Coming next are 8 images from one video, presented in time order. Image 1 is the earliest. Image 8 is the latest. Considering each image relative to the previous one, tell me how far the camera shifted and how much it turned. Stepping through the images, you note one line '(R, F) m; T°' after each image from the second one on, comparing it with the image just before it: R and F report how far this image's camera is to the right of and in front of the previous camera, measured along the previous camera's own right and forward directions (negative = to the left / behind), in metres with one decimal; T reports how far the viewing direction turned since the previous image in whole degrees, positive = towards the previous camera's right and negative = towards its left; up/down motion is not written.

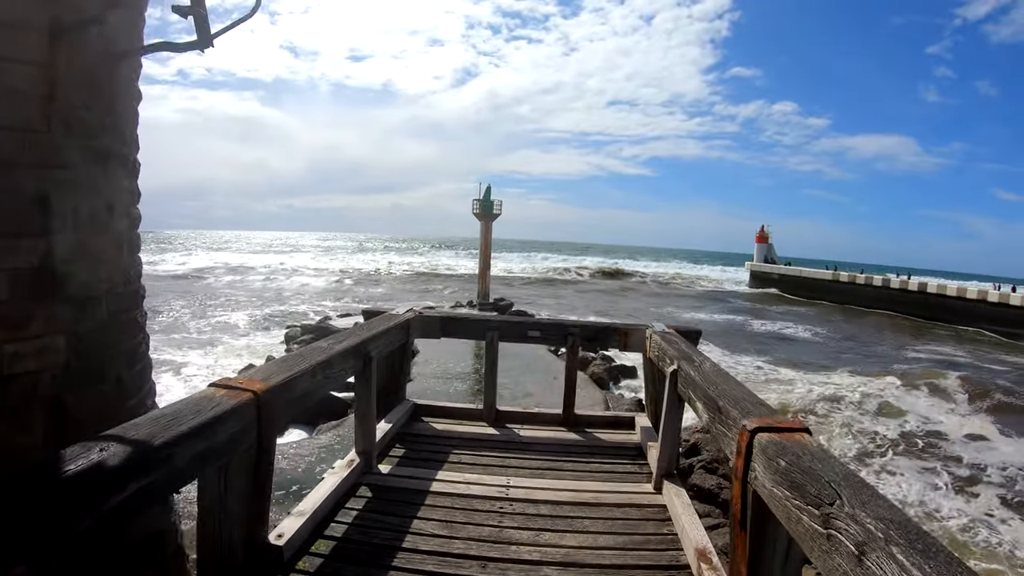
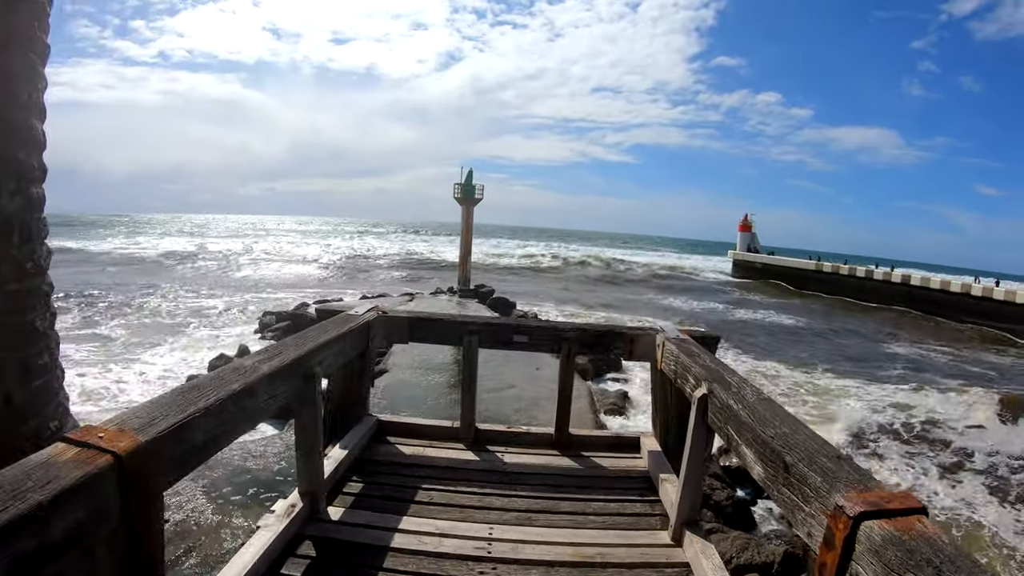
(0.0, +0.5) m; +2°
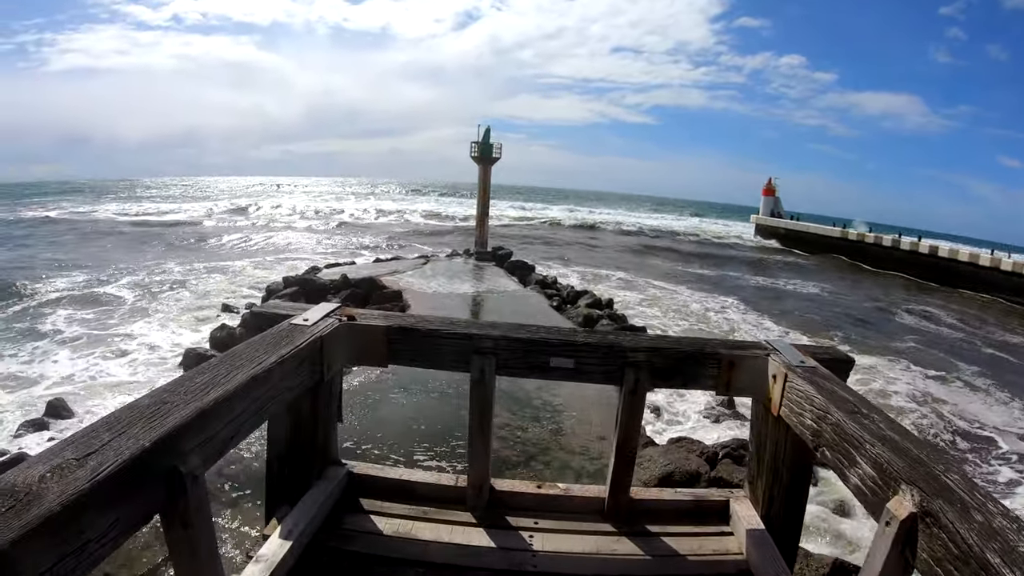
(-0.1, +0.9) m; -2°
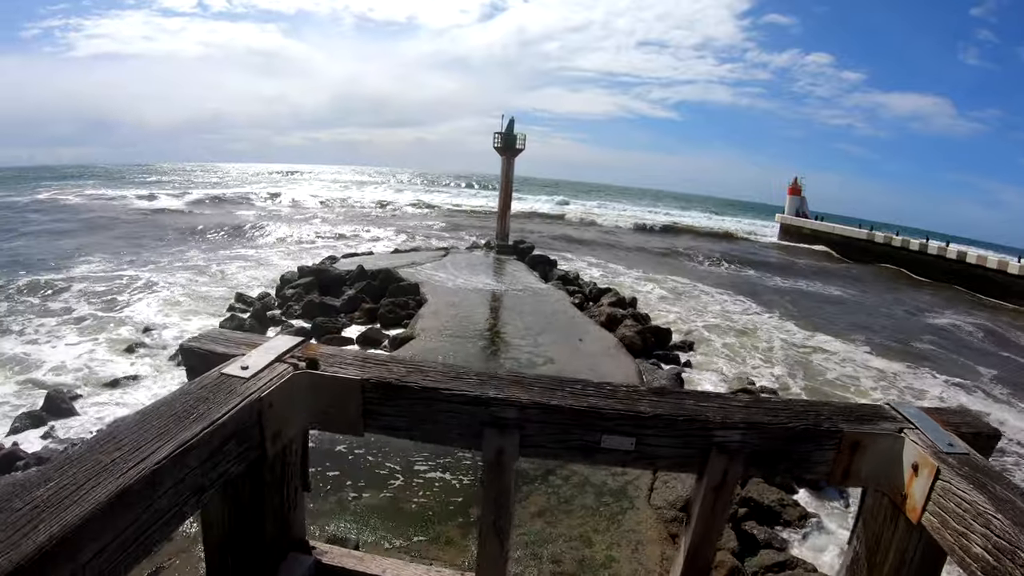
(0.0, +0.5) m; -2°
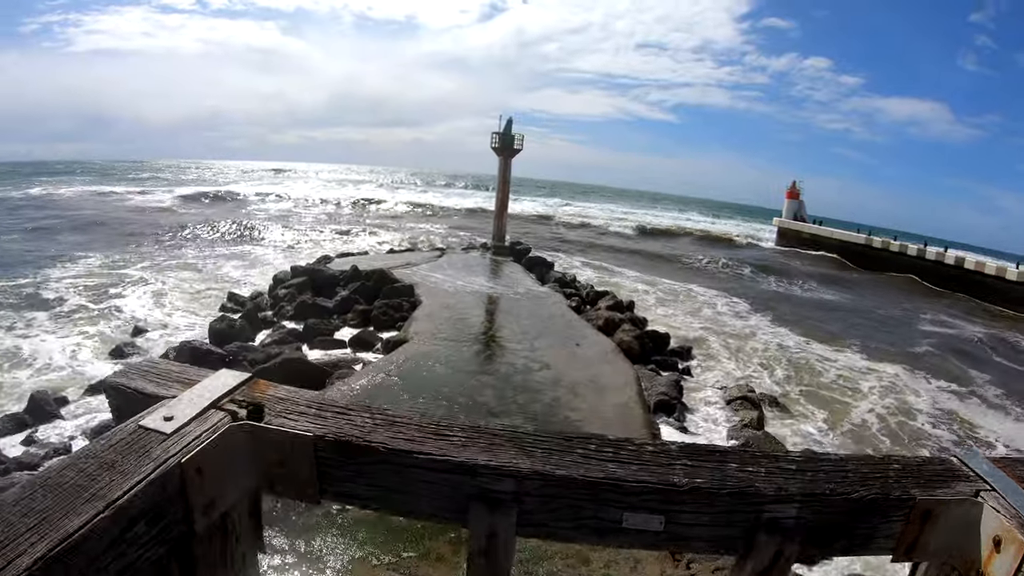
(0.0, +0.2) m; 0°
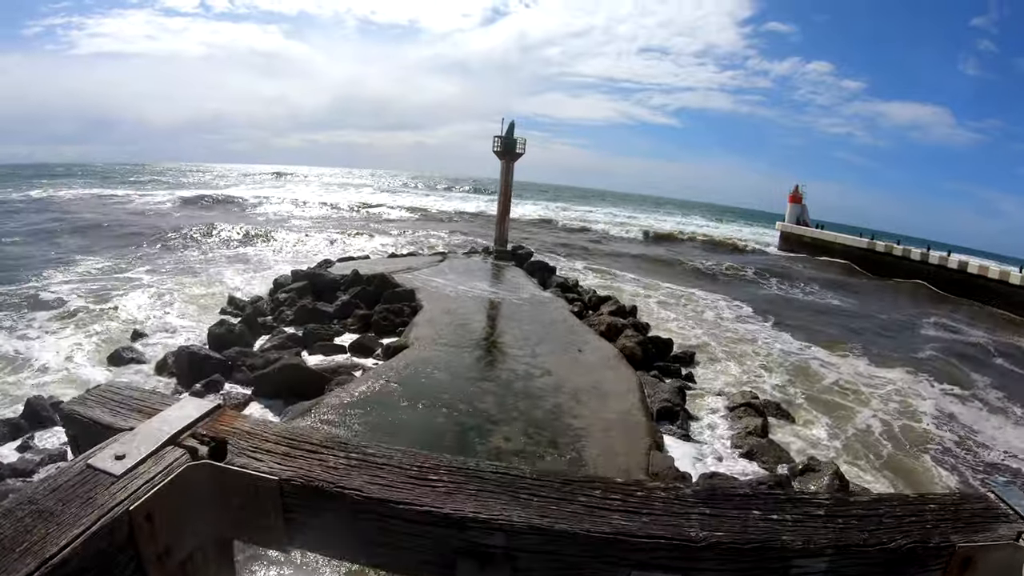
(0.0, +0.1) m; 0°
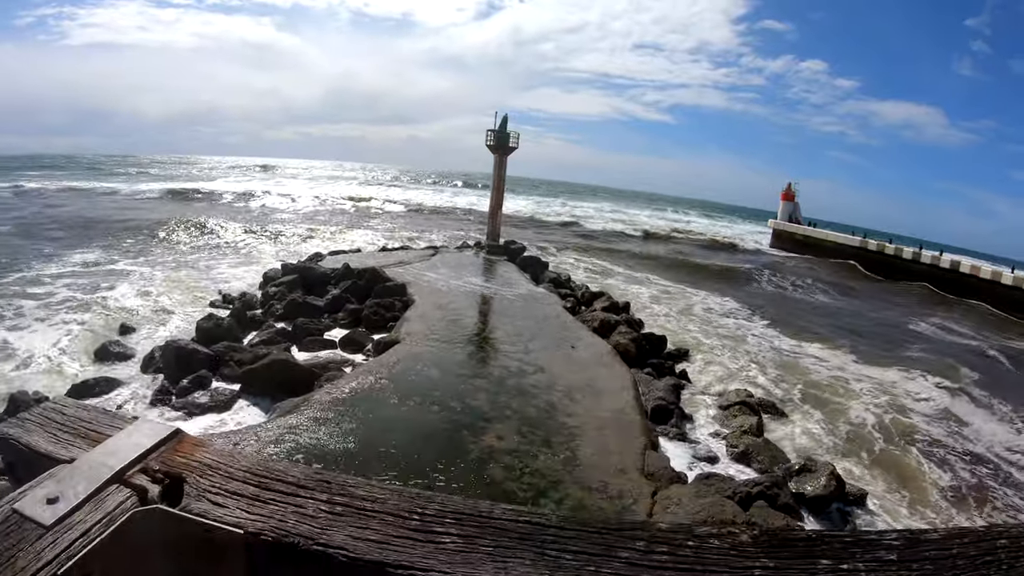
(0.0, +0.2) m; +1°
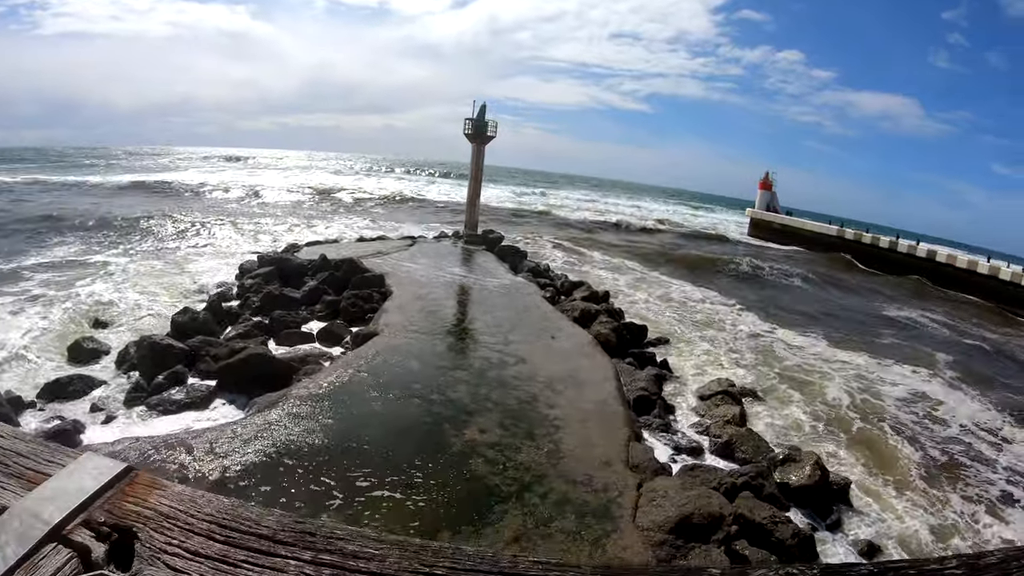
(0.0, +0.2) m; +2°
